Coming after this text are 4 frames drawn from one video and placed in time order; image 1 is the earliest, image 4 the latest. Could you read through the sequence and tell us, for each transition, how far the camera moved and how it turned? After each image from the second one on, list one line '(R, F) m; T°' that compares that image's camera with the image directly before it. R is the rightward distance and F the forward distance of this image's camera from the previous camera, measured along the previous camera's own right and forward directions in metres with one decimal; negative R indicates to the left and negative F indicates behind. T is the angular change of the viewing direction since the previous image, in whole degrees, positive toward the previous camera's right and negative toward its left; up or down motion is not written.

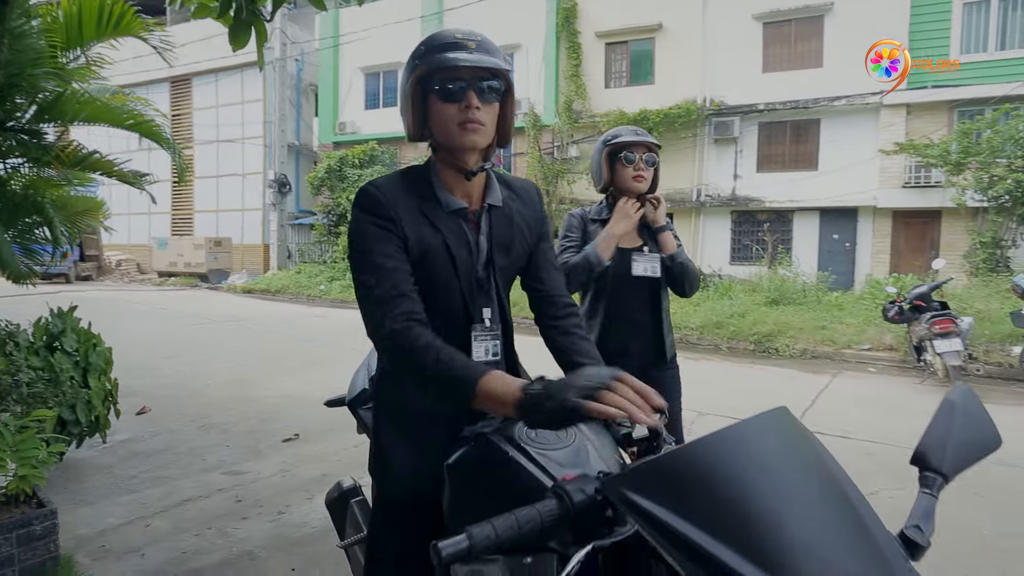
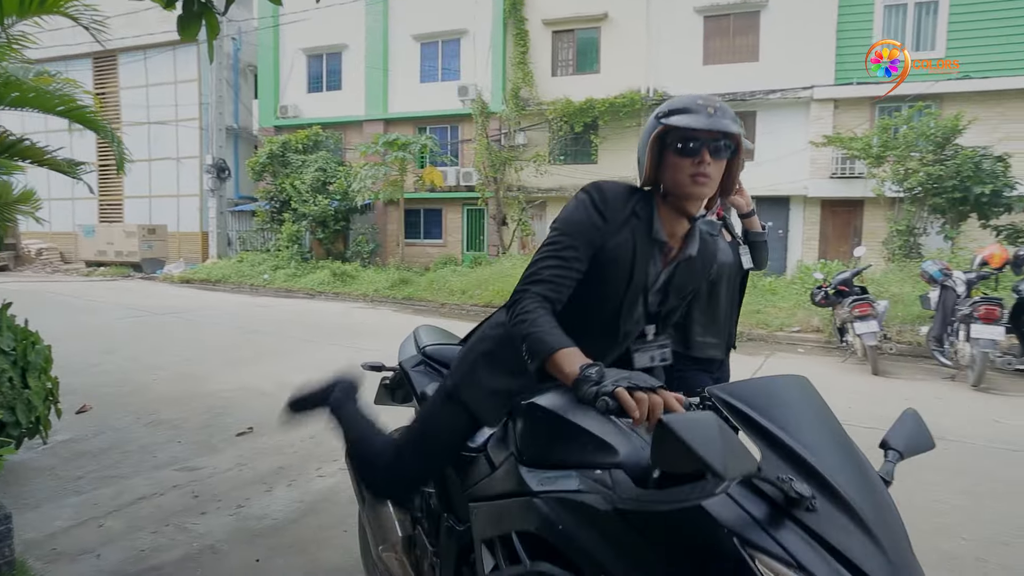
(-0.1, -0.1) m; +5°
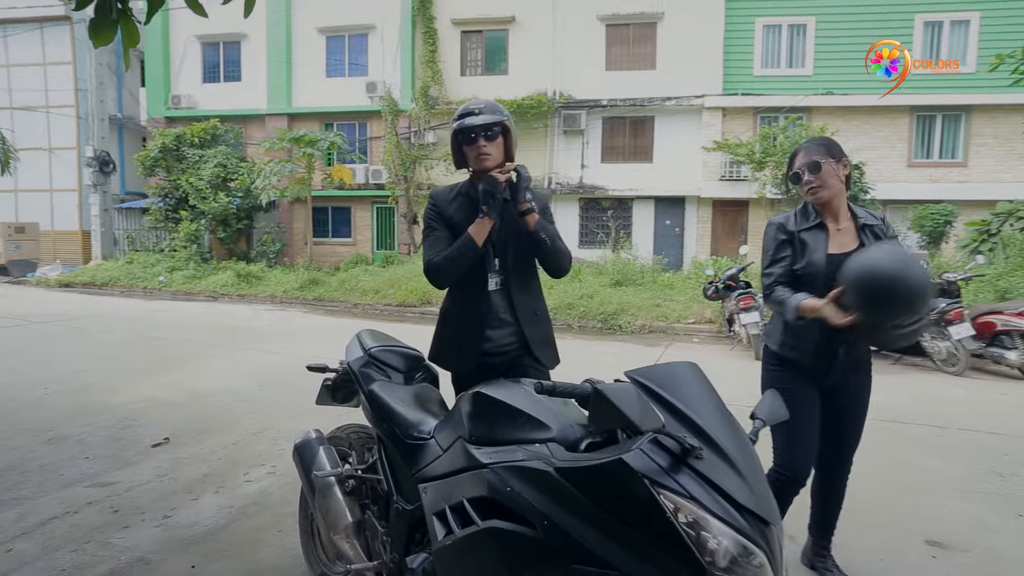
(-0.1, -0.2) m; +9°
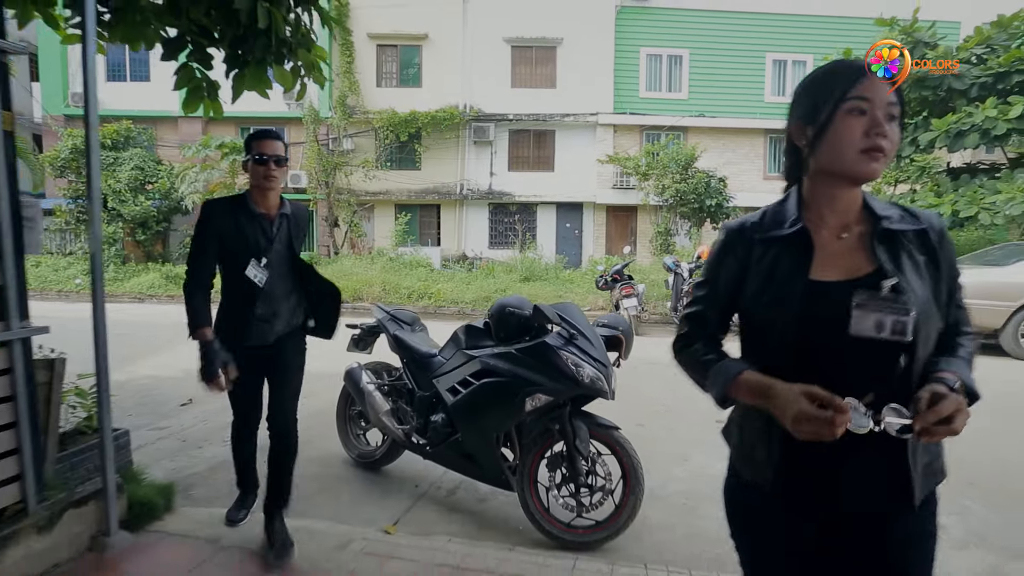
(-0.4, -1.7) m; +9°
